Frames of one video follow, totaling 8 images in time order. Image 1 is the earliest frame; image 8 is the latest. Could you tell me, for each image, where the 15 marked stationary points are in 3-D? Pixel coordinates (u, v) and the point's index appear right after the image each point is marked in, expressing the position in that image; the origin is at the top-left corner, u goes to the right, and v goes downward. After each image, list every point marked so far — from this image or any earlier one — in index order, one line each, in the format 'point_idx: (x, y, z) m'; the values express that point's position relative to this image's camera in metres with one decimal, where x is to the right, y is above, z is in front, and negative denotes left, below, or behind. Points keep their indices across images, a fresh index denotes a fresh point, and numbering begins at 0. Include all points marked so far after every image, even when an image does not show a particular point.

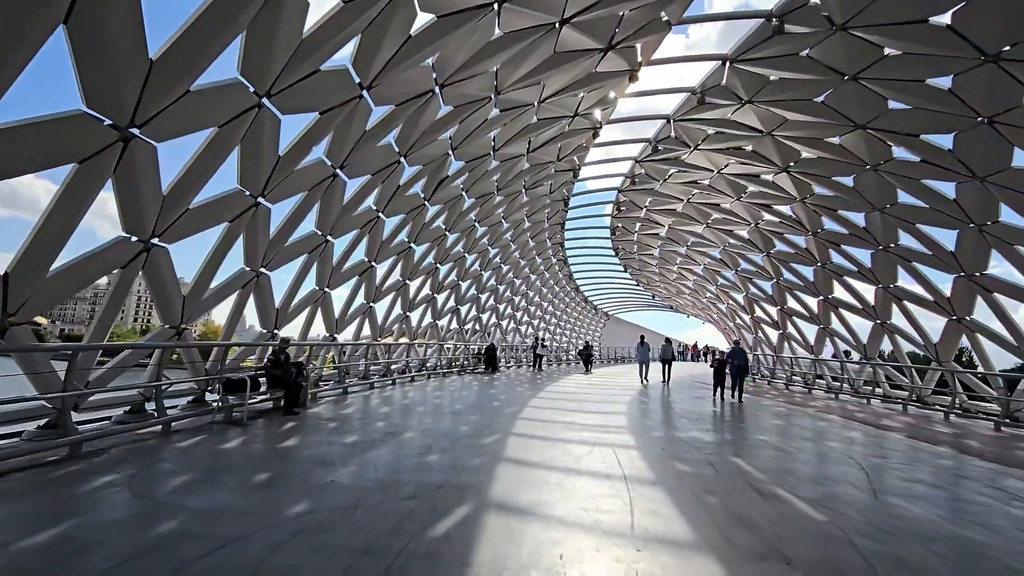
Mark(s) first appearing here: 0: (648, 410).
0: (+4.5, -3.9, +16.8) m
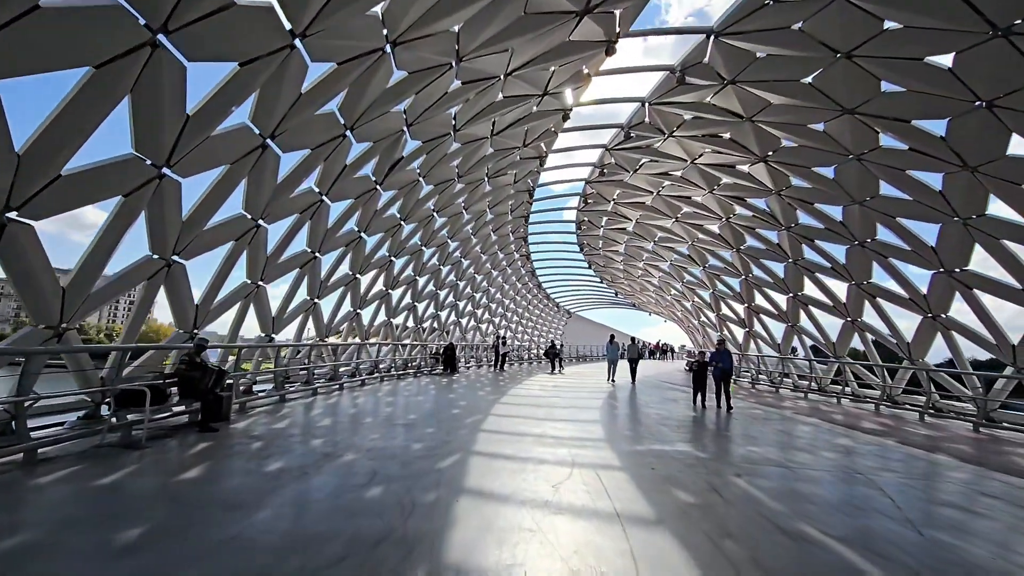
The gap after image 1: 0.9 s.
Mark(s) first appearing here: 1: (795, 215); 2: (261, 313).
0: (+3.4, -3.8, +15.6) m
1: (+10.5, +2.7, +19.0) m
2: (-7.8, -0.8, +15.9) m
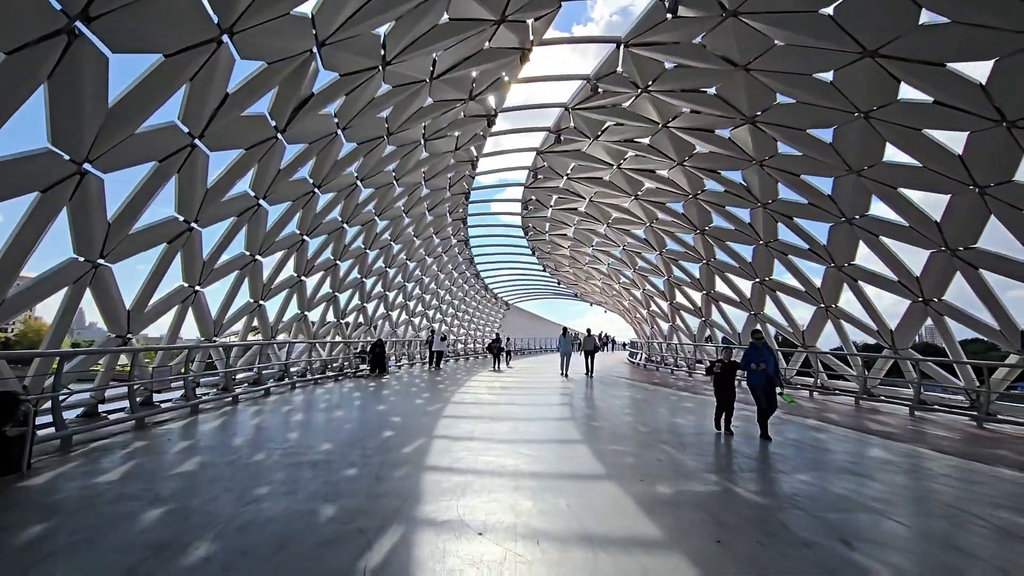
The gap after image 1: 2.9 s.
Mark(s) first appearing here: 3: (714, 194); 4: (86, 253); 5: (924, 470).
0: (+2.1, -3.3, +12.7) m
1: (+8.7, +3.3, +17.0) m
2: (-9.0, -0.4, +11.5) m
3: (+7.6, +3.6, +19.2) m
4: (-8.4, +0.7, +10.1) m
5: (+6.8, -3.0, +8.4) m
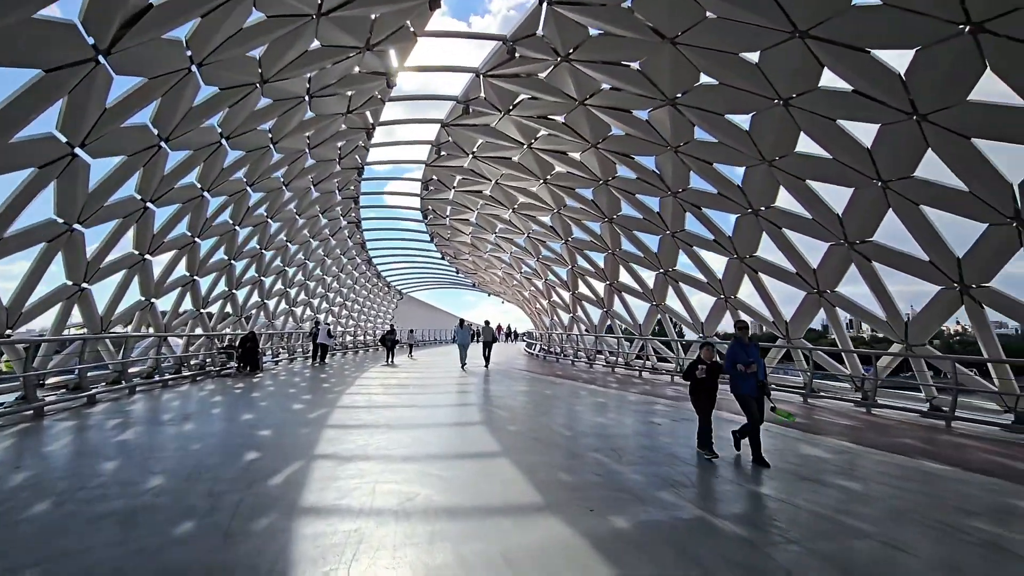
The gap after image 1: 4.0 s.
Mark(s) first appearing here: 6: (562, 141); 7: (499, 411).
0: (0.0, -3.0, +11.3) m
1: (+5.7, +3.6, +16.7) m
2: (-10.6, +0.1, +7.7) m
3: (+4.2, +4.0, +18.6) m
4: (-9.7, +1.1, +6.5) m
5: (+5.4, -2.8, +8.0) m
6: (+1.8, +5.2, +18.1) m
7: (-0.3, -3.2, +13.6) m
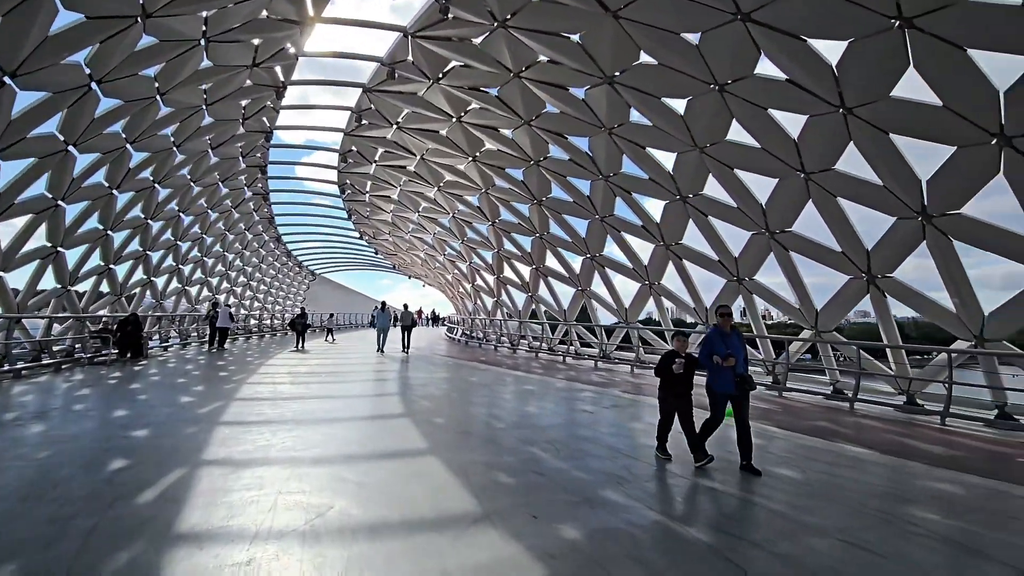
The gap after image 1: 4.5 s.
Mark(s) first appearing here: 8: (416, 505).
0: (-1.5, -2.6, +10.4) m
1: (+3.4, +4.0, +16.4) m
2: (-11.3, +0.6, +5.2) m
3: (+1.6, +4.5, +18.1) m
4: (-10.2, +1.5, +4.1) m
5: (+4.4, -2.6, +8.0) m
6: (-0.6, +5.8, +17.2) m
7: (-2.2, -2.7, +12.7) m
8: (-1.0, -2.2, +5.1) m
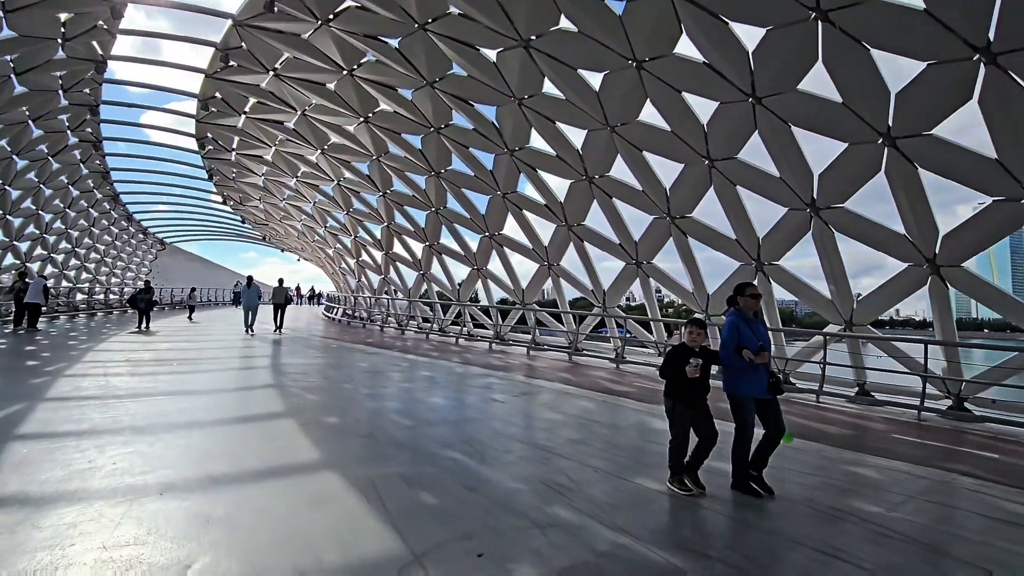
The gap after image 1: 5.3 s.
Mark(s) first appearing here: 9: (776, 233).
0: (-3.2, -2.1, +8.9) m
1: (+0.4, +4.6, +15.6) m
2: (-11.5, +1.0, +1.4) m
3: (-1.7, +5.2, +16.8) m
4: (-10.2, +1.9, +0.6) m
5: (+3.1, -2.4, +7.8) m
6: (-3.6, +6.5, +15.4) m
7: (-4.4, -2.2, +10.9) m
8: (-1.5, -2.0, +3.8) m
9: (+6.7, +1.4, +12.9) m
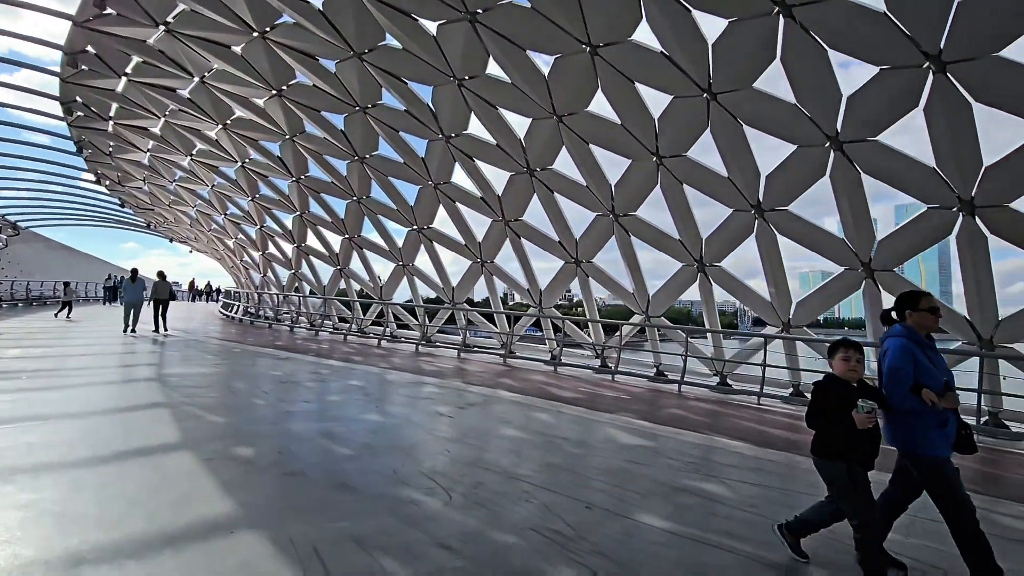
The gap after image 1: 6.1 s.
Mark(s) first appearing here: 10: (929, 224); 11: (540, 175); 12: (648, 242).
0: (-3.9, -2.1, +7.2) m
1: (-1.4, +4.7, +14.4) m
2: (-10.8, +1.1, -1.5) m
3: (-3.6, +5.3, +15.3) m
4: (-9.3, +1.9, -2.2) m
5: (+2.5, -2.4, +7.2) m
6: (-5.3, +6.6, +13.5) m
7: (-5.4, -2.1, +9.0) m
8: (-1.3, -1.9, +2.5) m
9: (+5.2, +1.4, +12.8) m
10: (+8.4, +1.3, +10.3) m
11: (+0.8, +3.2, +14.5) m
12: (+3.8, +1.3, +14.2) m
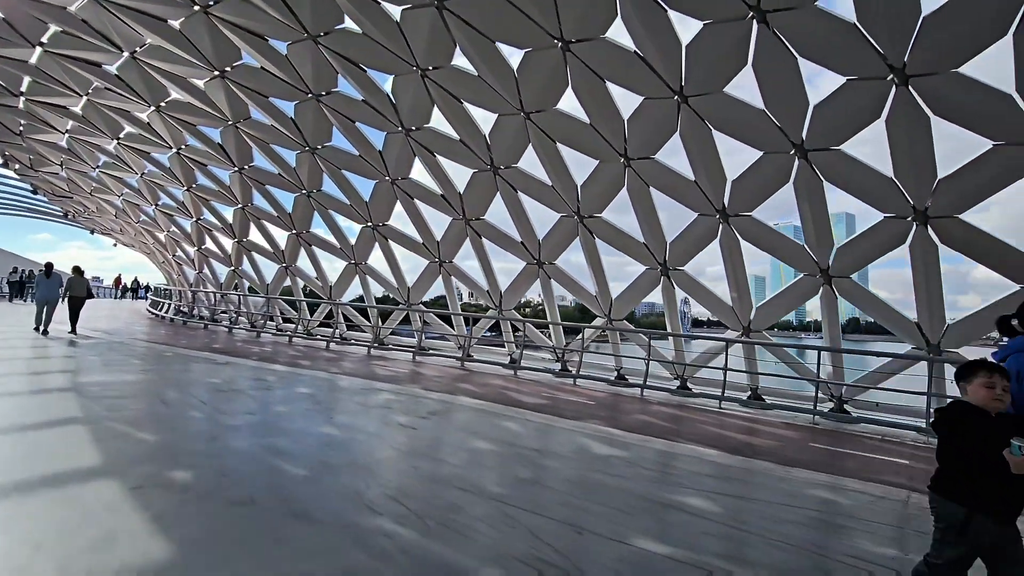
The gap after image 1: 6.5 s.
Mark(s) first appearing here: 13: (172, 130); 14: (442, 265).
0: (-4.2, -2.0, +6.3) m
1: (-2.4, +4.7, +13.8) m
2: (-10.2, +1.2, -3.1) m
3: (-4.7, +5.3, +14.4) m
4: (-8.6, +2.0, -3.5) m
5: (+2.1, -2.4, +7.0) m
6: (-6.1, +6.6, +12.5) m
7: (-5.9, -2.1, +8.0) m
8: (-1.2, -2.0, +1.9) m
9: (+4.3, +1.3, +12.8) m
10: (+7.7, +1.1, +10.6) m
11: (-0.2, +3.1, +14.1) m
12: (+2.7, +1.2, +14.1) m
13: (-12.9, +5.8, +19.2) m
14: (-2.4, +0.8, +17.6) m
